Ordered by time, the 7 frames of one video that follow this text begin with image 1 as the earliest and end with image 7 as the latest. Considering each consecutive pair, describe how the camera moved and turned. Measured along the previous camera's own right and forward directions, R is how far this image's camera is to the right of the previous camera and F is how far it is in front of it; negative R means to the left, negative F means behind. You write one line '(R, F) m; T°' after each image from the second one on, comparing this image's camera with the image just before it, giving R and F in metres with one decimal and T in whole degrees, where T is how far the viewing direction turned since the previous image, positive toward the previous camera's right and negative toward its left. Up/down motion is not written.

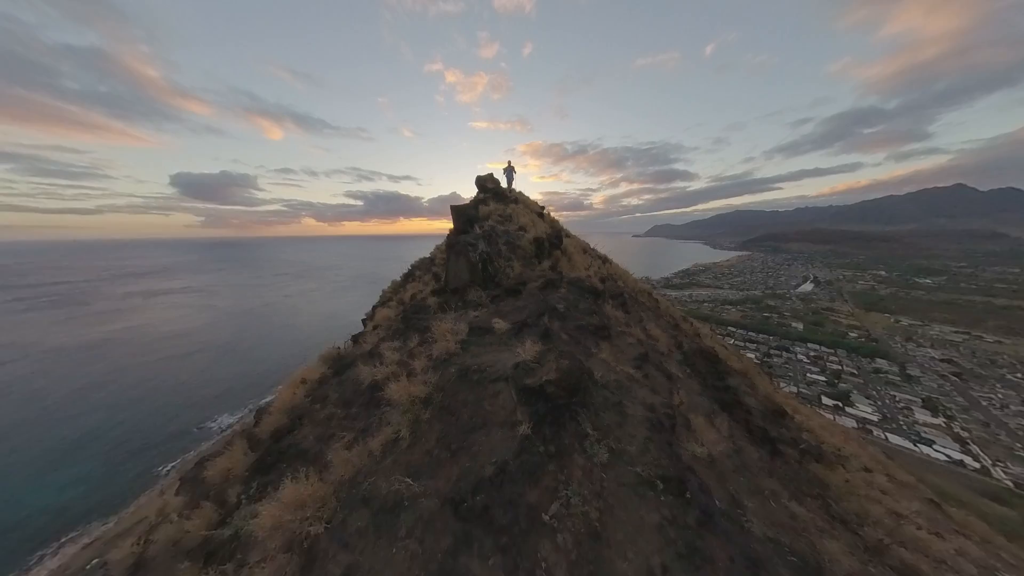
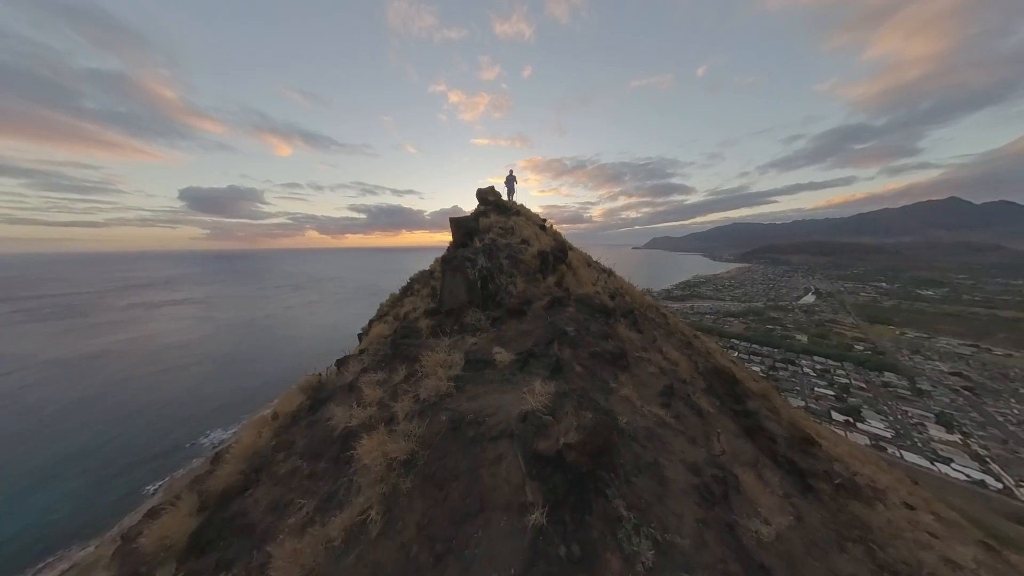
(-0.1, +0.6) m; 0°
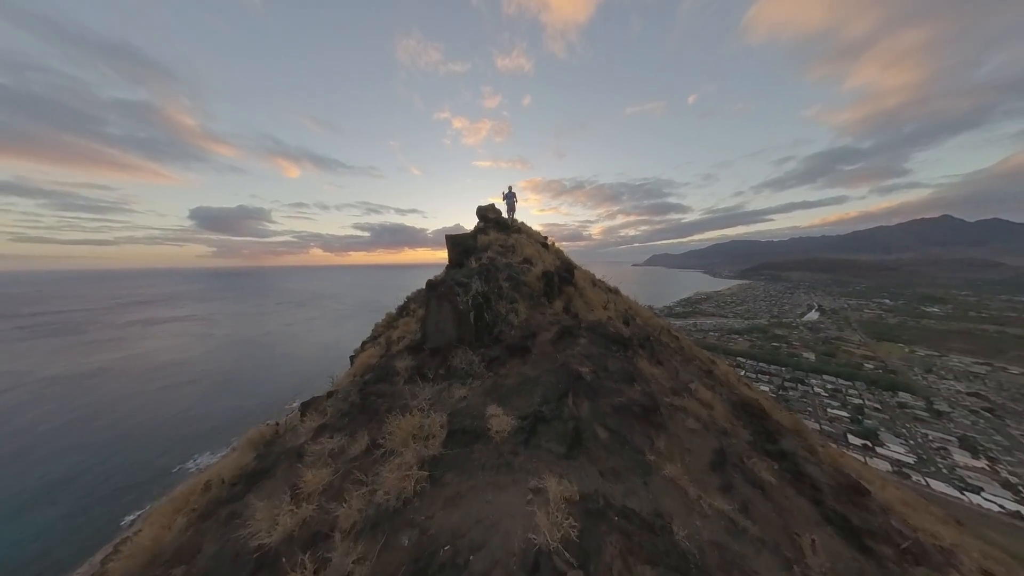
(0.0, +0.9) m; 0°
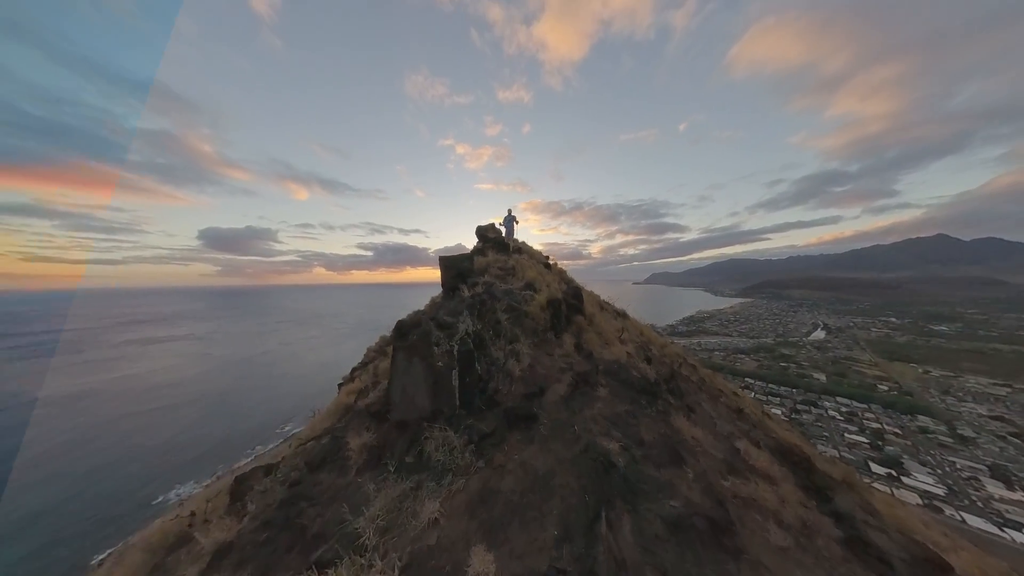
(0.0, +1.0) m; 0°
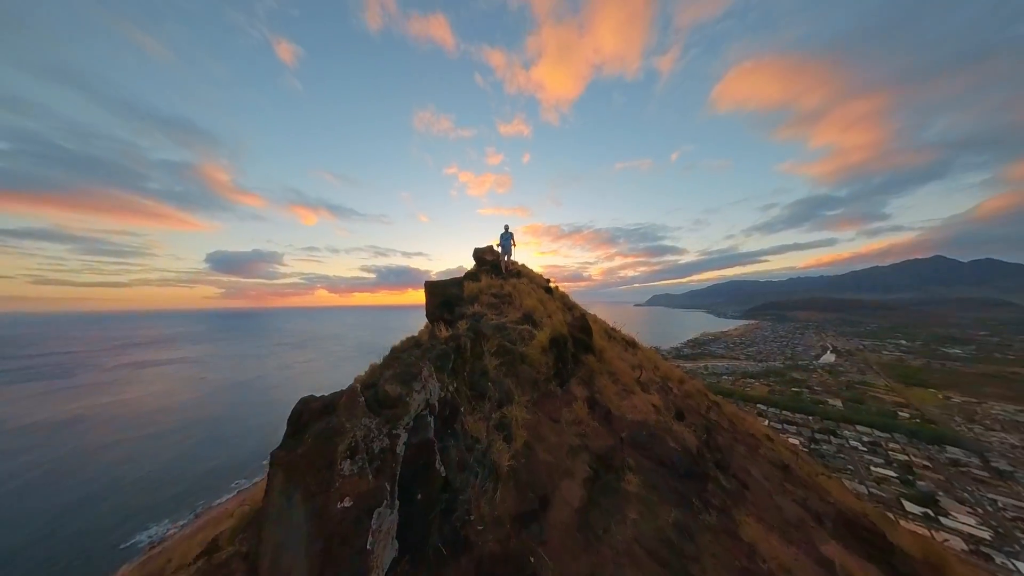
(+0.1, +1.1) m; 0°
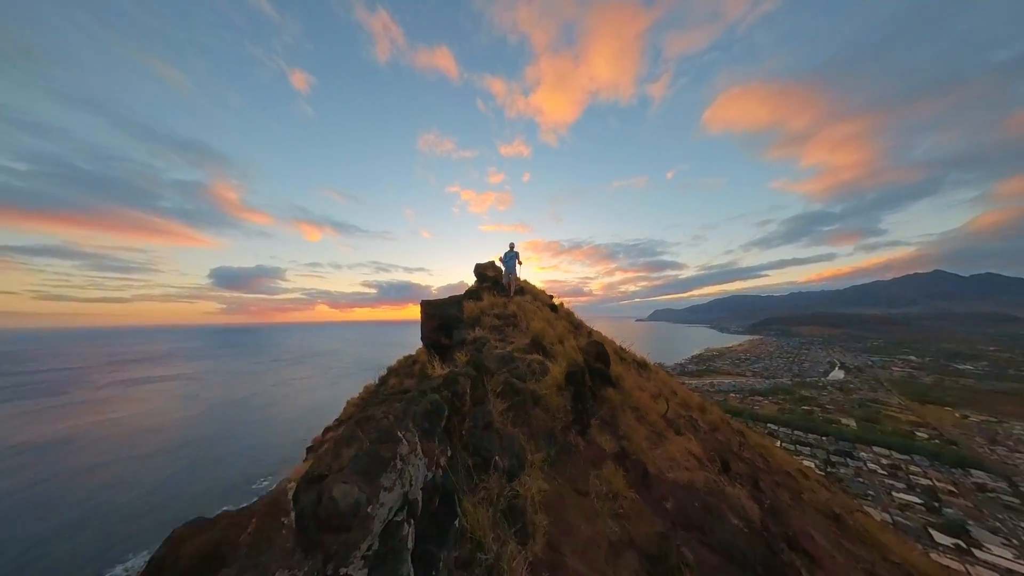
(-0.1, +0.7) m; 0°
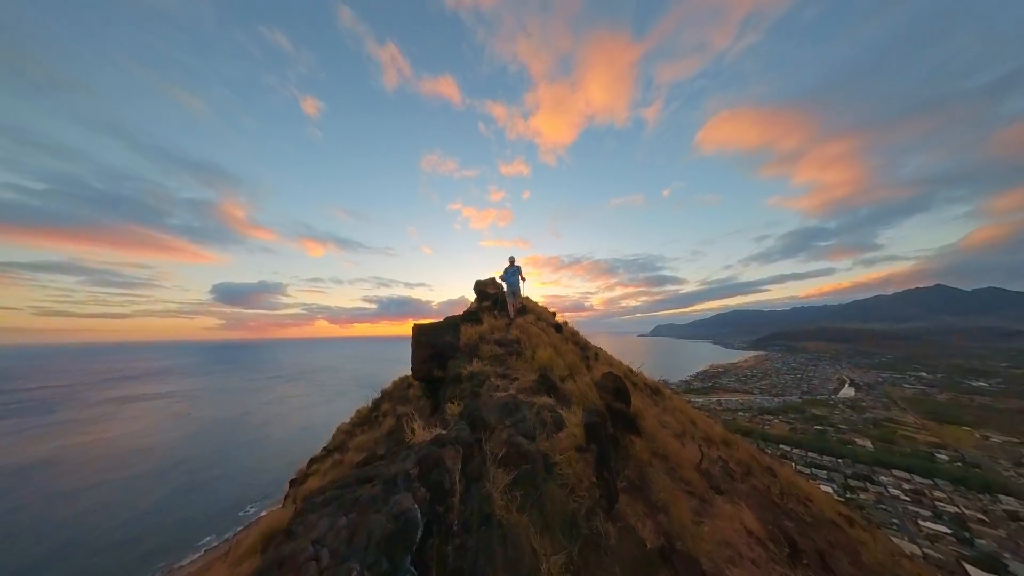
(-0.1, +0.6) m; 0°
